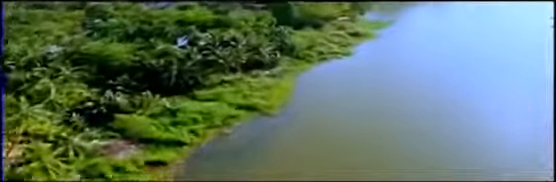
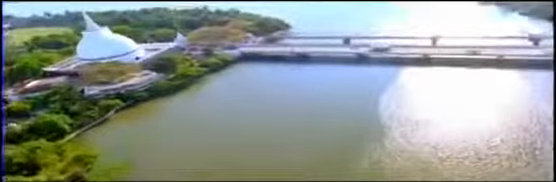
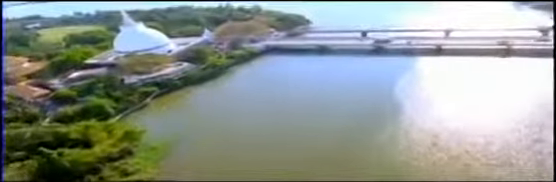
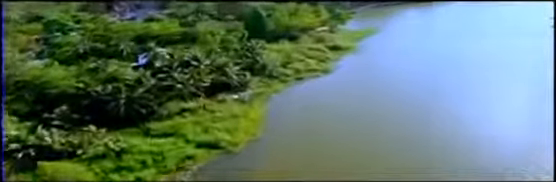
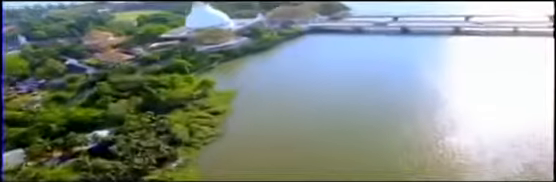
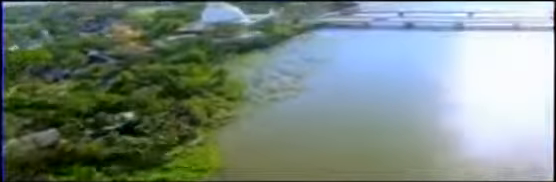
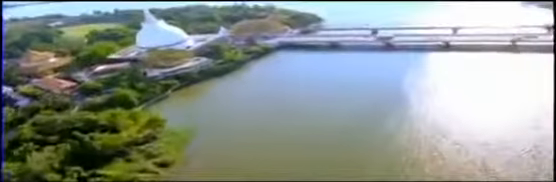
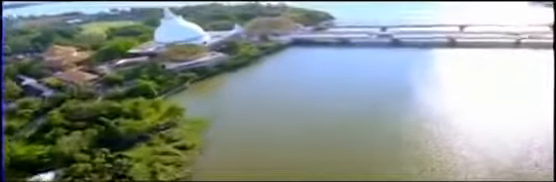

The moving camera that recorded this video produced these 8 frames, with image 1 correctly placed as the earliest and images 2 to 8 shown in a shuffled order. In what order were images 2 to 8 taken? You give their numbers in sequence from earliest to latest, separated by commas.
4, 6, 5, 8, 7, 3, 2
